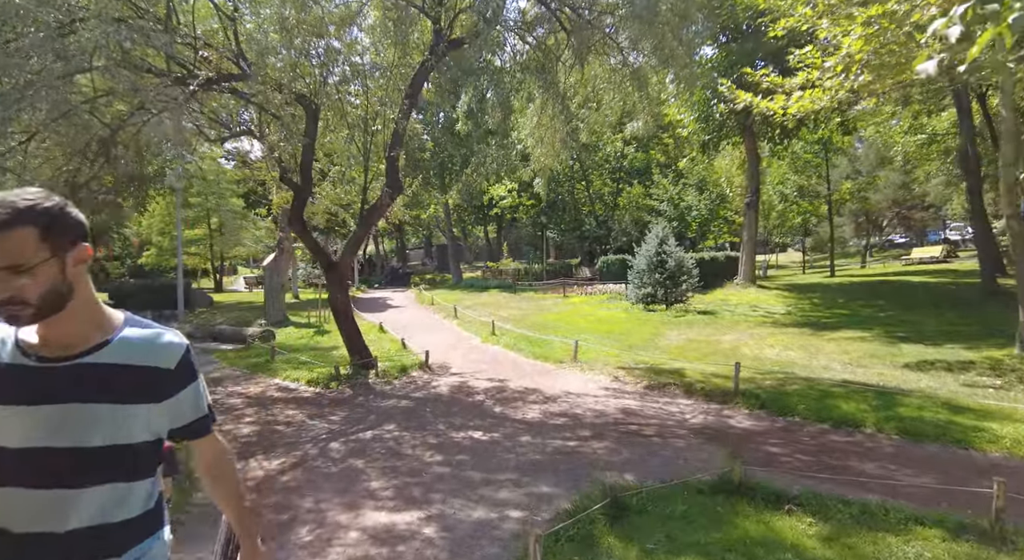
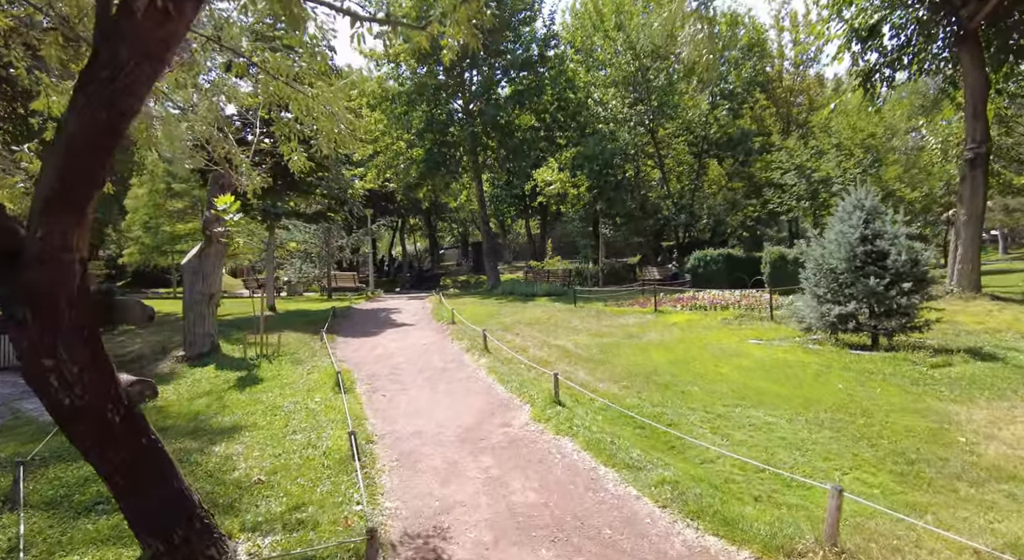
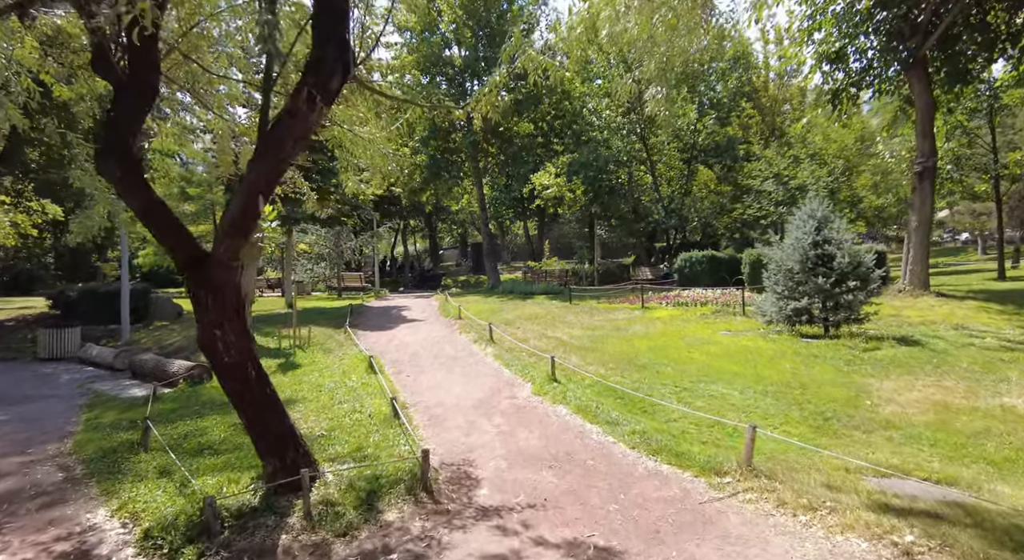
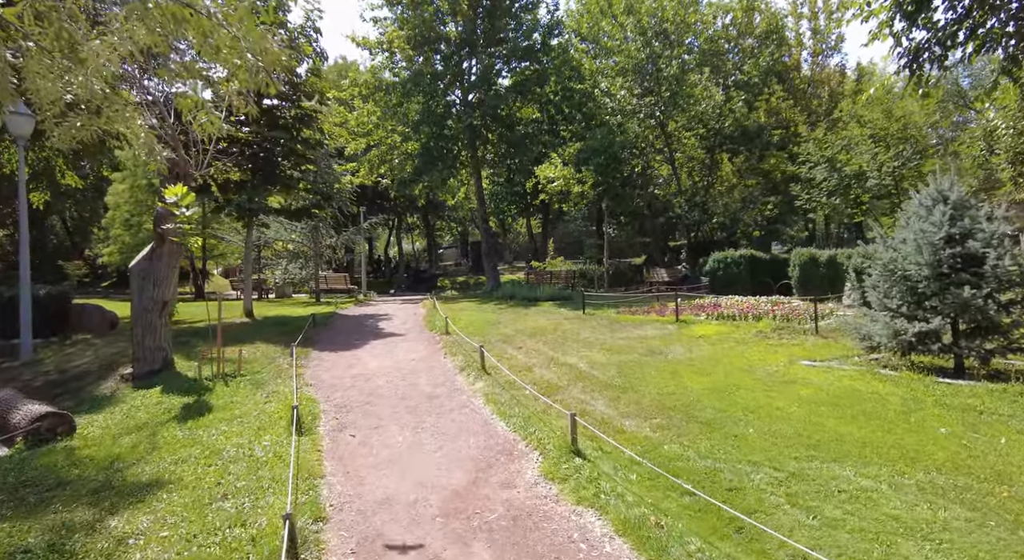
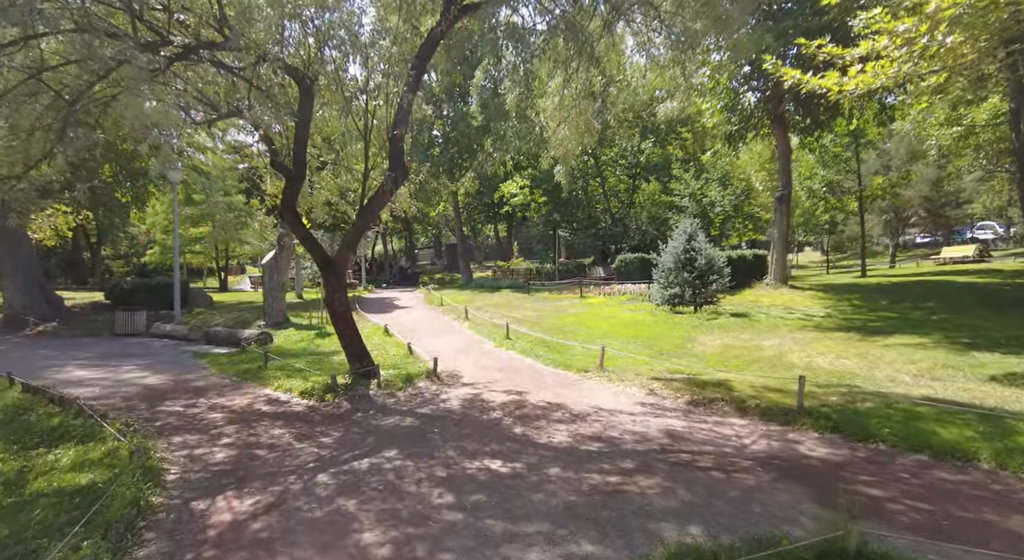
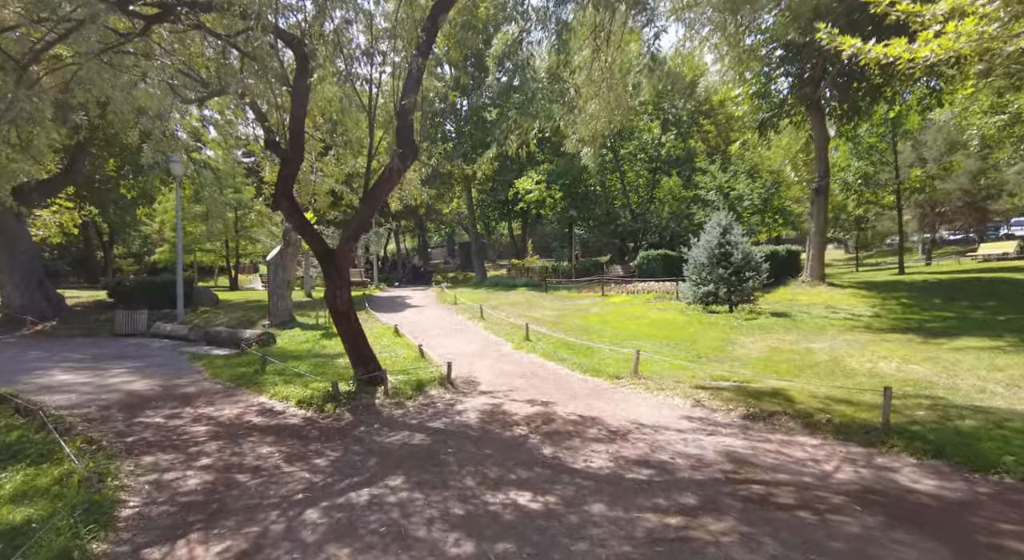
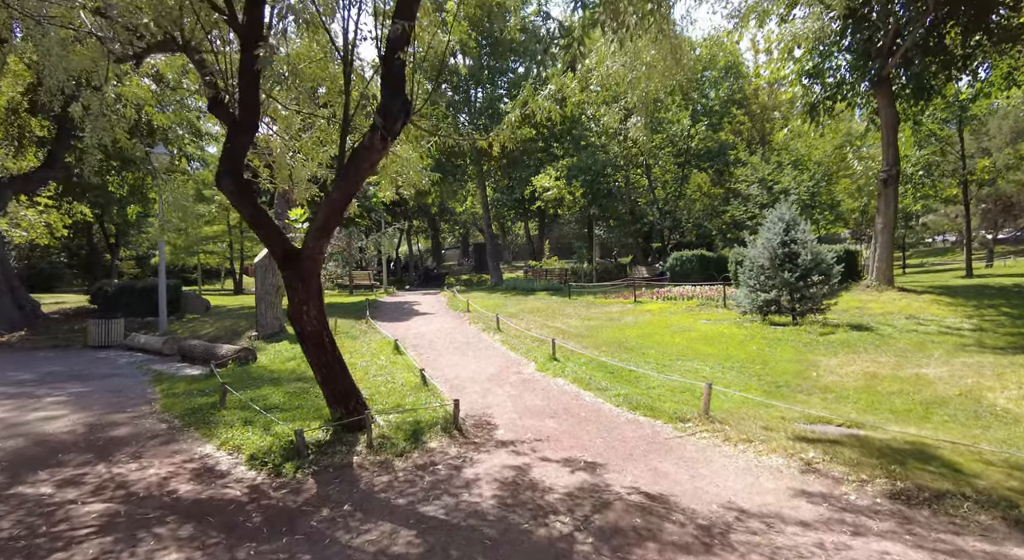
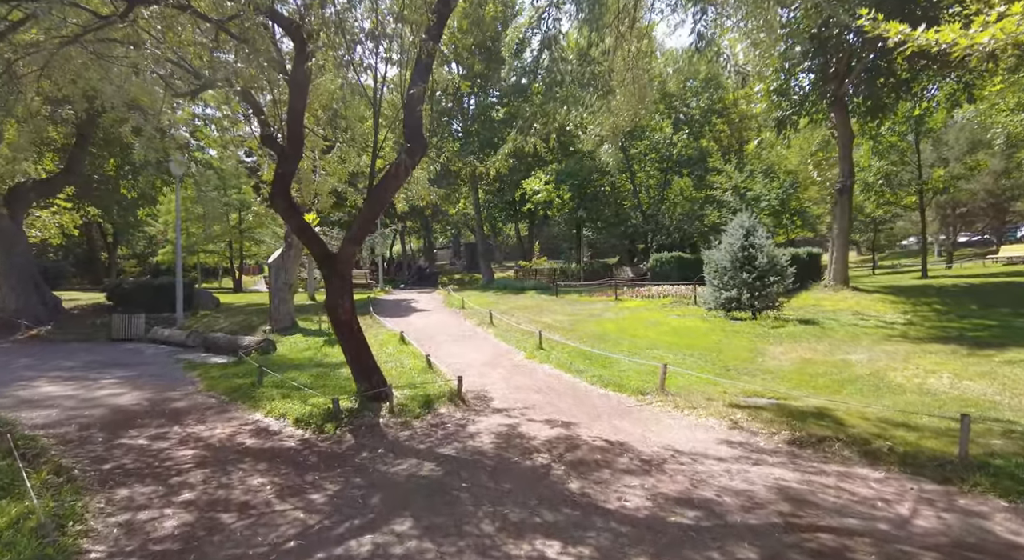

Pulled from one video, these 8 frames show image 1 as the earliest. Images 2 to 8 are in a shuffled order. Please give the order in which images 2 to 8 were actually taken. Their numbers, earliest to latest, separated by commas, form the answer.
5, 6, 8, 7, 3, 2, 4
